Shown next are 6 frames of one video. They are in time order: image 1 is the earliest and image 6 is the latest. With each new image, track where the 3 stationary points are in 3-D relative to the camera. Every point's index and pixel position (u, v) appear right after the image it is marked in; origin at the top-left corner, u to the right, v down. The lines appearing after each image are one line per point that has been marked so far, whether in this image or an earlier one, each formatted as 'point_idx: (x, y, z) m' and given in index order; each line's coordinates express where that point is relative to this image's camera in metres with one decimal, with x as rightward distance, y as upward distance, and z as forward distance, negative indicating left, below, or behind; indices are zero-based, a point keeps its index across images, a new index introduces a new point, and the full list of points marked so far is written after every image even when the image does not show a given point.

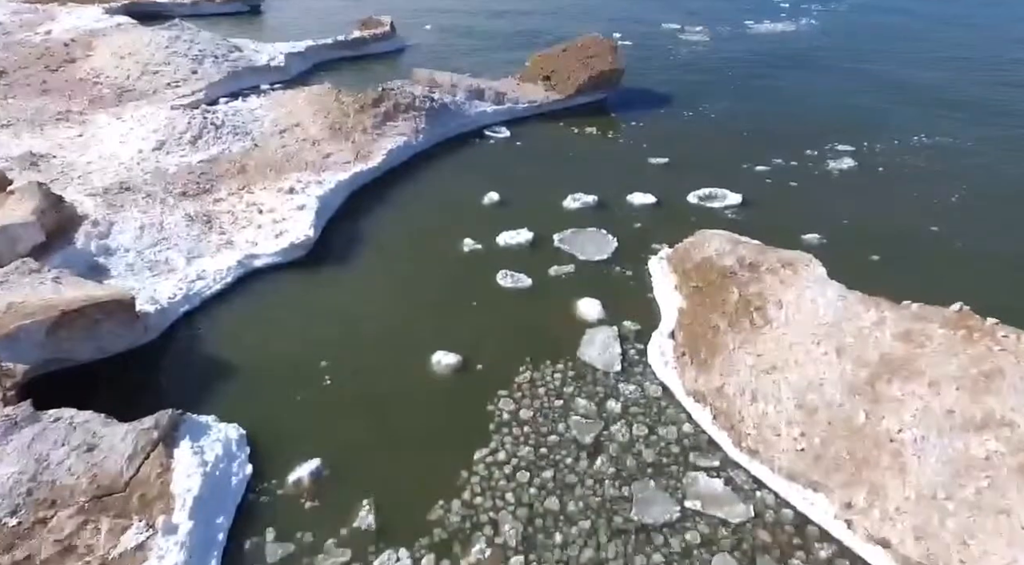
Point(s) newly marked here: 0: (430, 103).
0: (-1.5, +3.3, +12.7) m
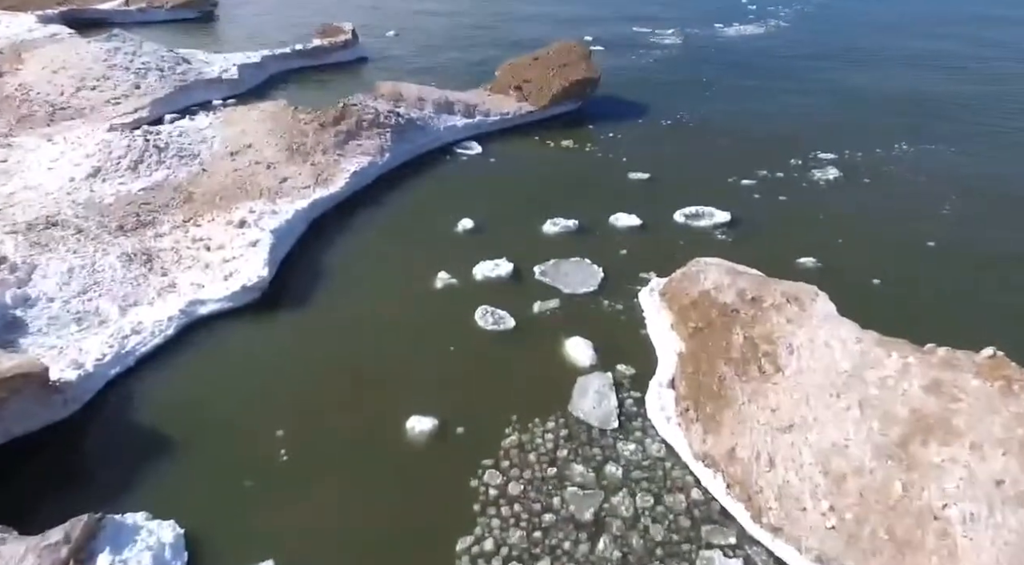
0: (-2.0, +2.8, +11.8) m
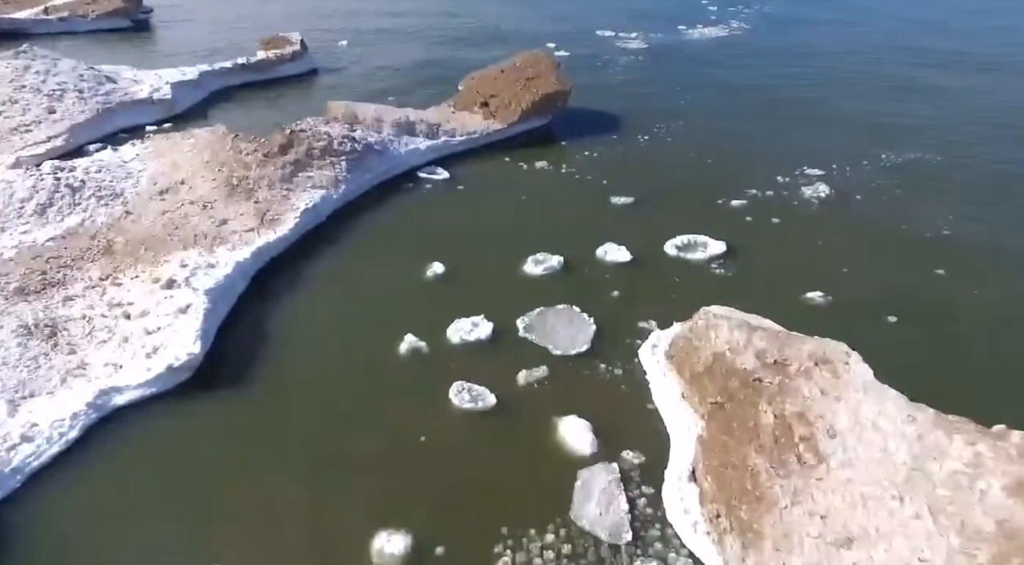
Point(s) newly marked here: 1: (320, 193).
0: (-2.5, +2.1, +10.6) m
1: (-2.7, +1.2, +9.6) m
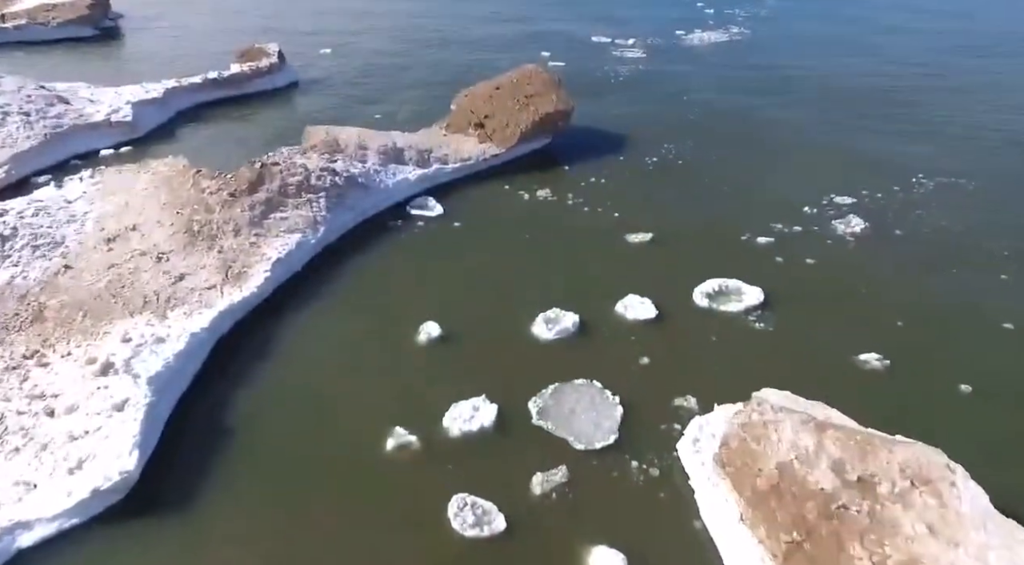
0: (-2.5, +1.4, +9.3) m
1: (-2.6, +0.5, +8.3) m
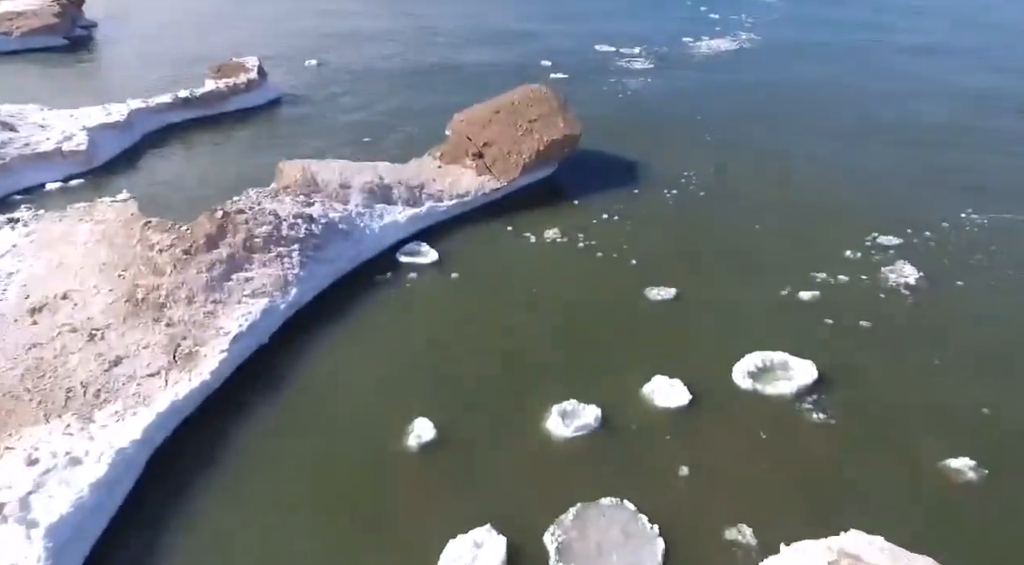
0: (-2.4, +0.6, +8.0) m
1: (-2.6, -0.2, +7.0) m
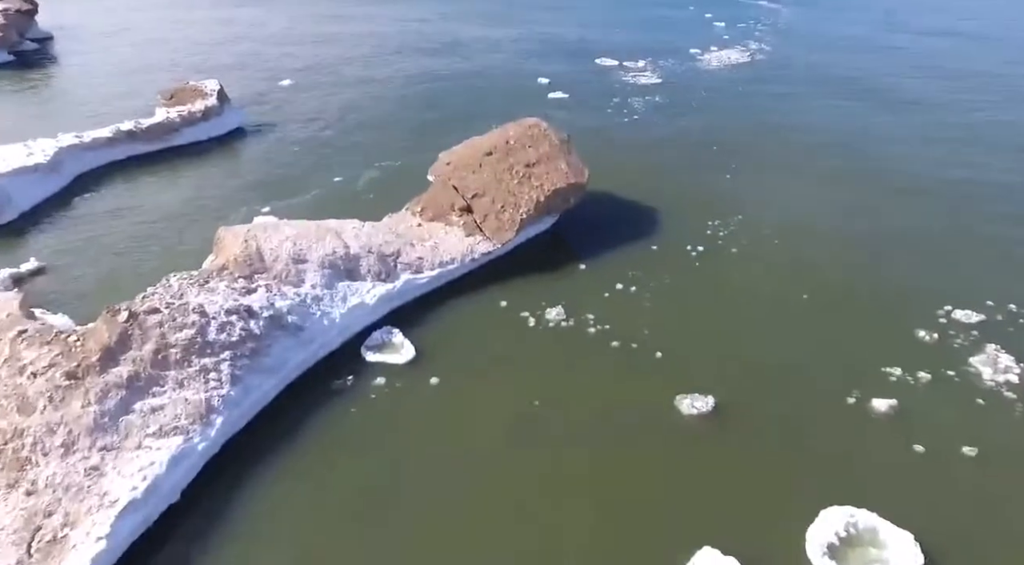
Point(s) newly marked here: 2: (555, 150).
0: (-2.4, -0.4, +6.2) m
1: (-2.6, -1.2, +5.2) m
2: (+0.6, +1.9, +9.7) m
